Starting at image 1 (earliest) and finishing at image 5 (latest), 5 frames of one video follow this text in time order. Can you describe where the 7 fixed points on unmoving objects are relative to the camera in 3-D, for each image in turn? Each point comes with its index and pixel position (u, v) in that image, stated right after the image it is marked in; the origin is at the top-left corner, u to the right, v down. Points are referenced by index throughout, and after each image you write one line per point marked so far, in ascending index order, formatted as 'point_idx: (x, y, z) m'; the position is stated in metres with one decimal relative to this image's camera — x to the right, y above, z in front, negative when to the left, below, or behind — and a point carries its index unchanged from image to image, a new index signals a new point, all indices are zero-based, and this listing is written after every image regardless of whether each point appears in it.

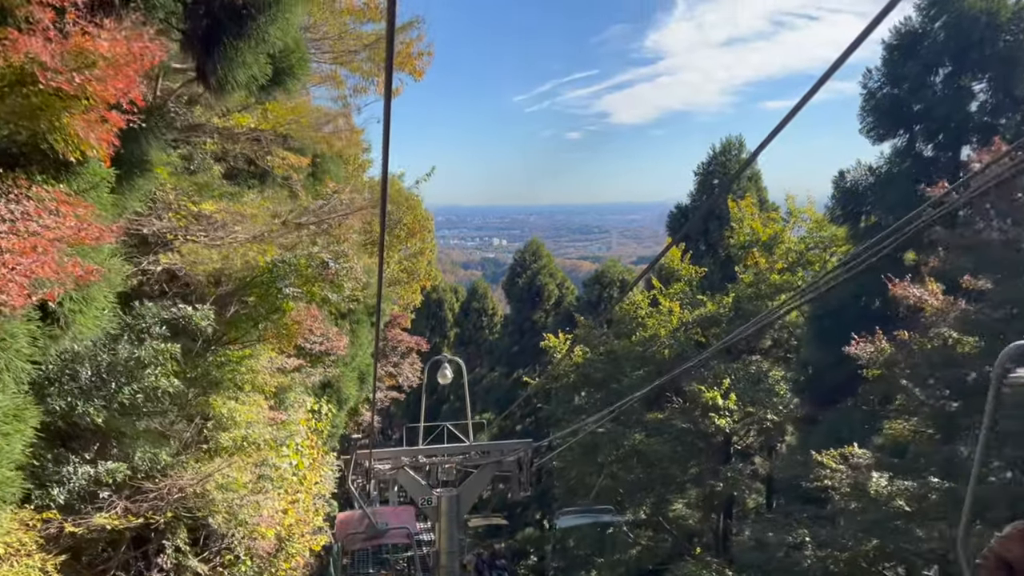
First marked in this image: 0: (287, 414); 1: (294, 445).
0: (-2.7, -1.5, +9.4) m
1: (-2.5, -1.8, +9.2) m
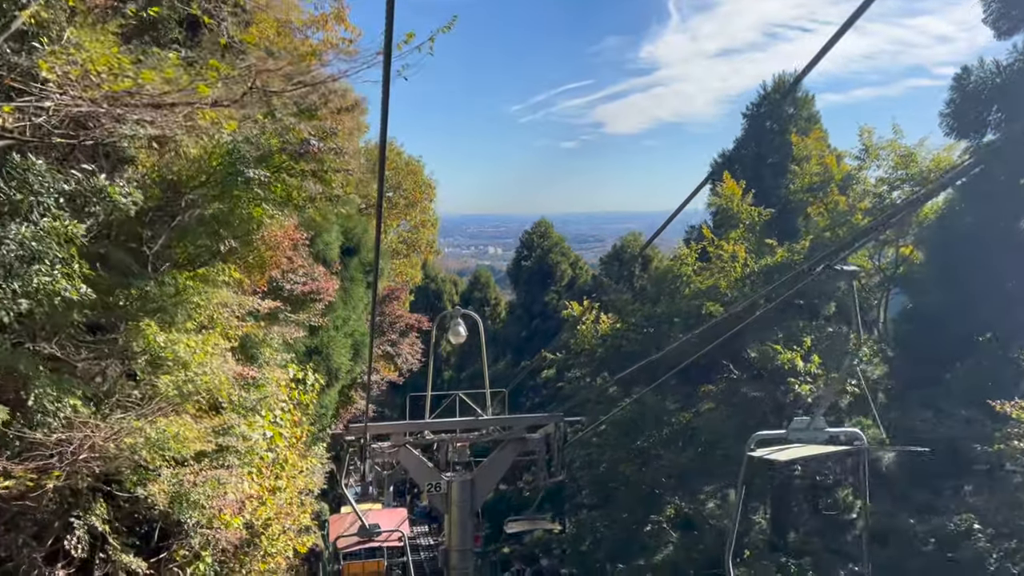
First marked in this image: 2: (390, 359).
0: (-2.4, -0.8, +7.4) m
1: (-2.2, -1.1, +7.3) m
2: (-2.5, -1.4, +16.1) m
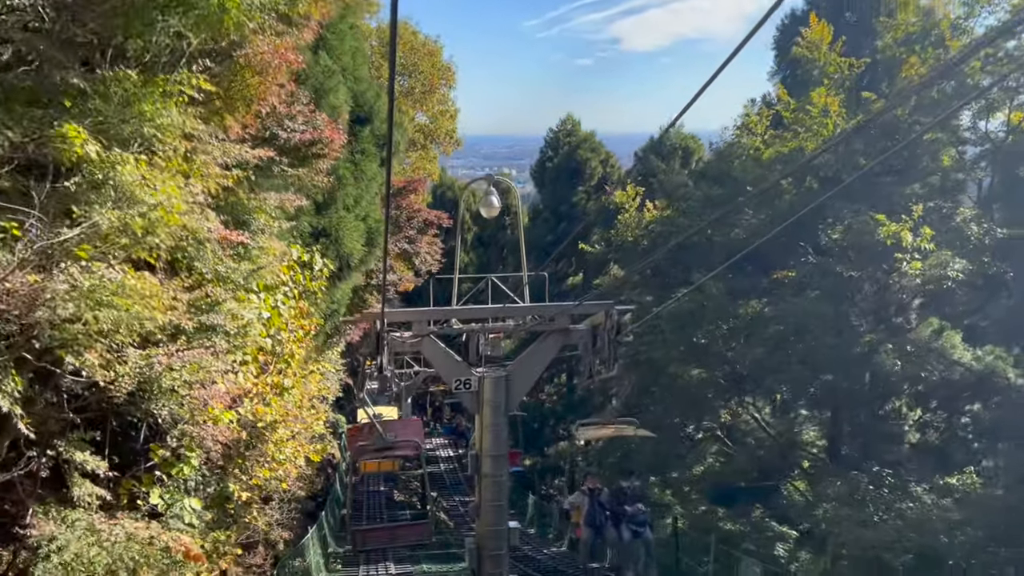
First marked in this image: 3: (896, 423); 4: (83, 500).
0: (-2.0, +0.4, +6.1) m
1: (-1.8, 0.0, +5.9) m
2: (-1.9, +0.6, +14.8) m
3: (+4.8, -1.7, +9.8) m
4: (-2.3, -1.2, +4.4) m
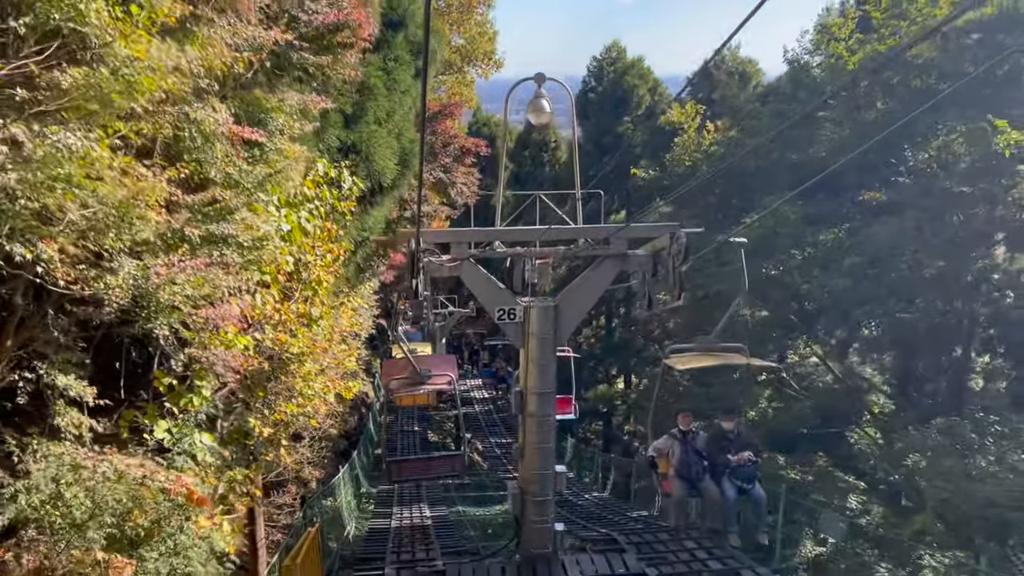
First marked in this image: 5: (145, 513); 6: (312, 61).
0: (-1.6, +1.0, +5.3) m
1: (-1.5, +0.6, +5.2) m
2: (-1.2, +1.8, +14.0) m
3: (+5.3, -0.9, +8.9) m
4: (-2.1, -0.7, +3.7) m
5: (-1.7, -1.0, +3.7) m
6: (-1.5, +1.7, +6.1) m
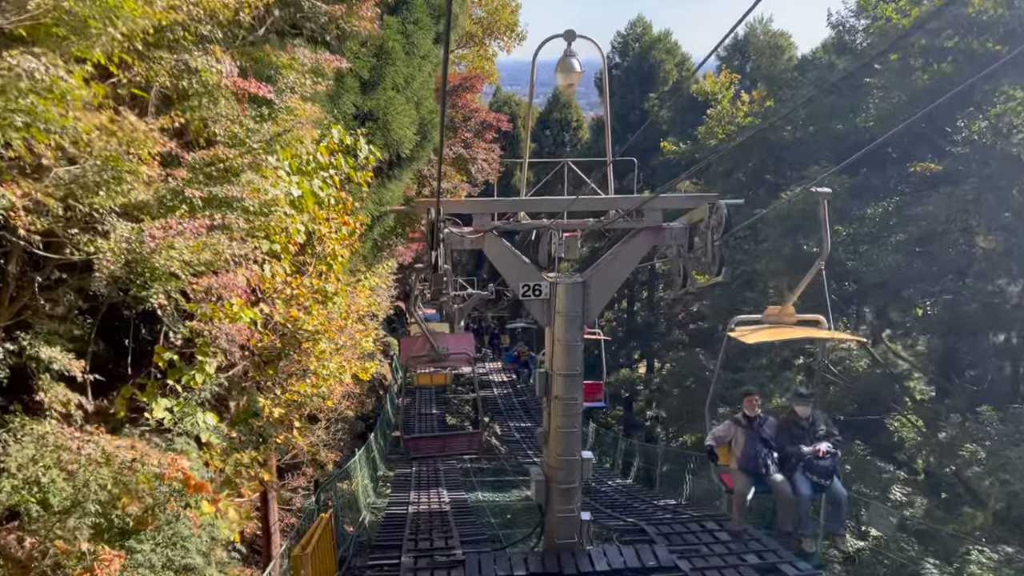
0: (-1.4, +1.2, +4.9) m
1: (-1.3, +0.8, +4.8) m
2: (-0.8, +2.1, +13.5) m
3: (+5.5, -0.7, +8.4) m
4: (-1.9, -0.5, +3.3) m
5: (-1.5, -0.9, +3.3) m
6: (-1.3, +1.9, +5.7) m
